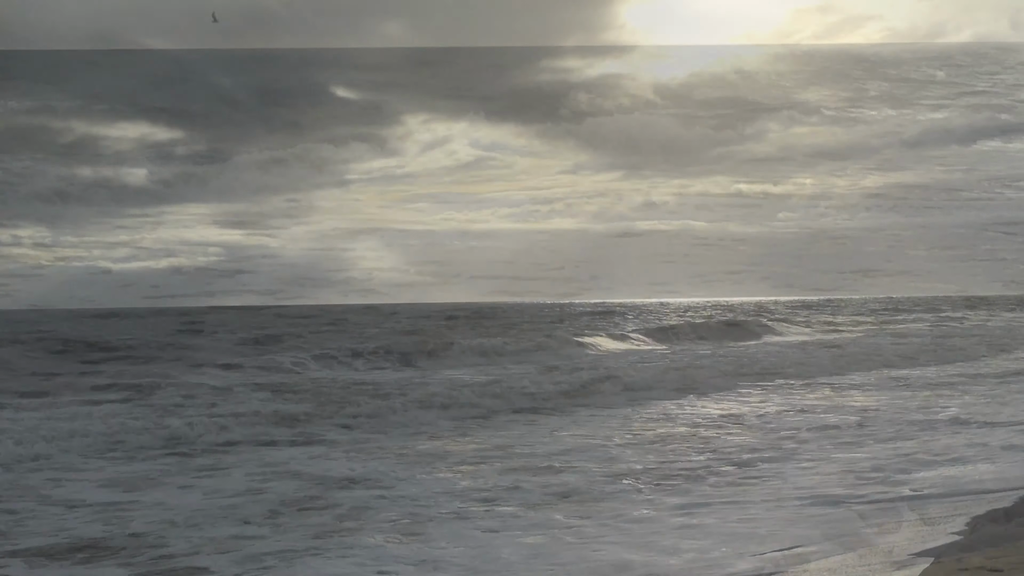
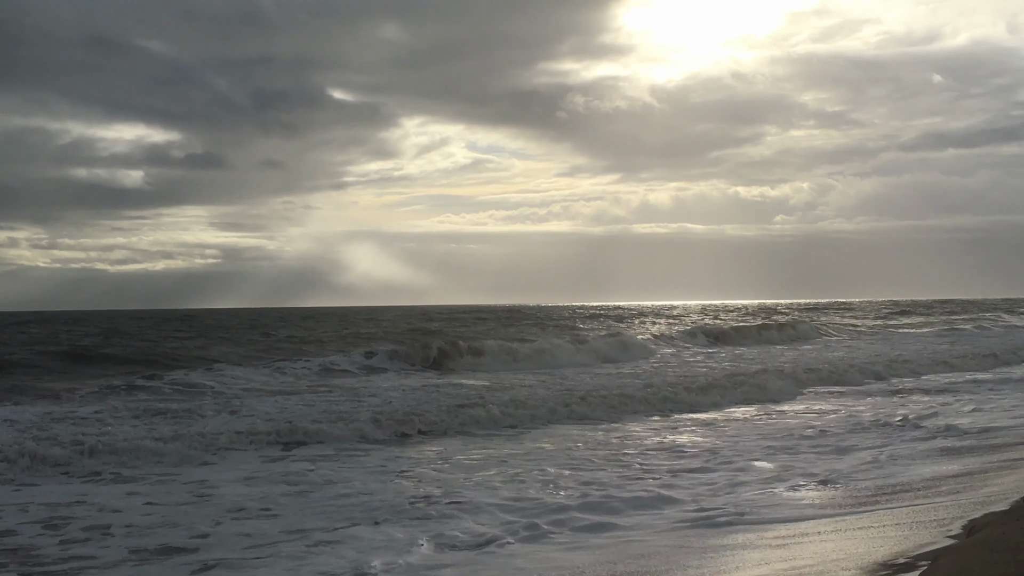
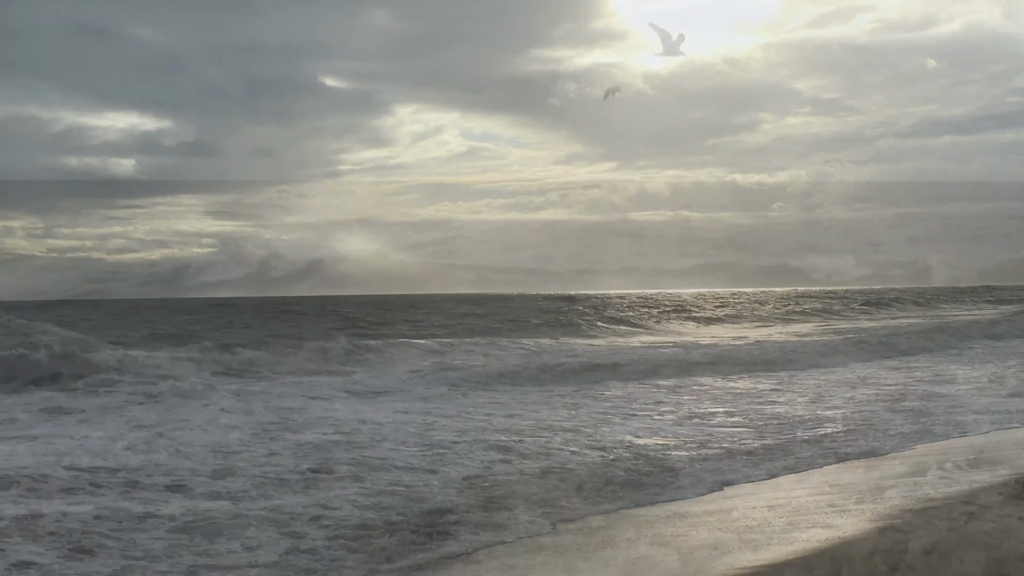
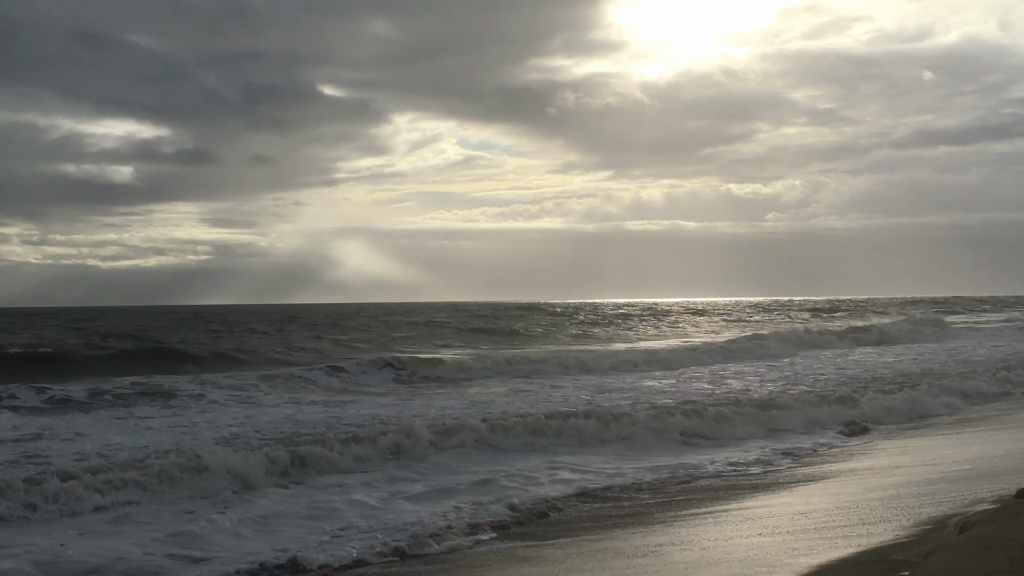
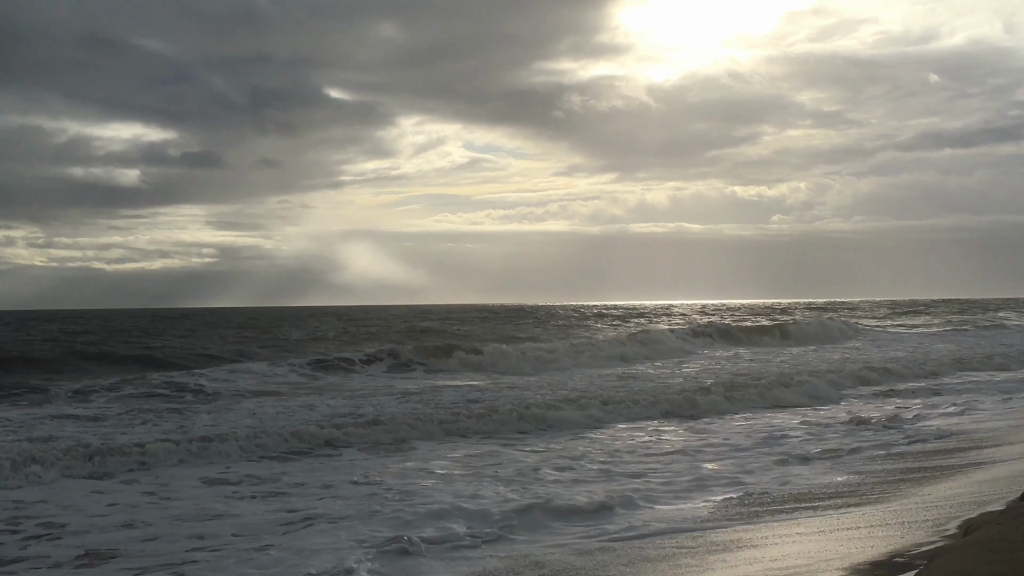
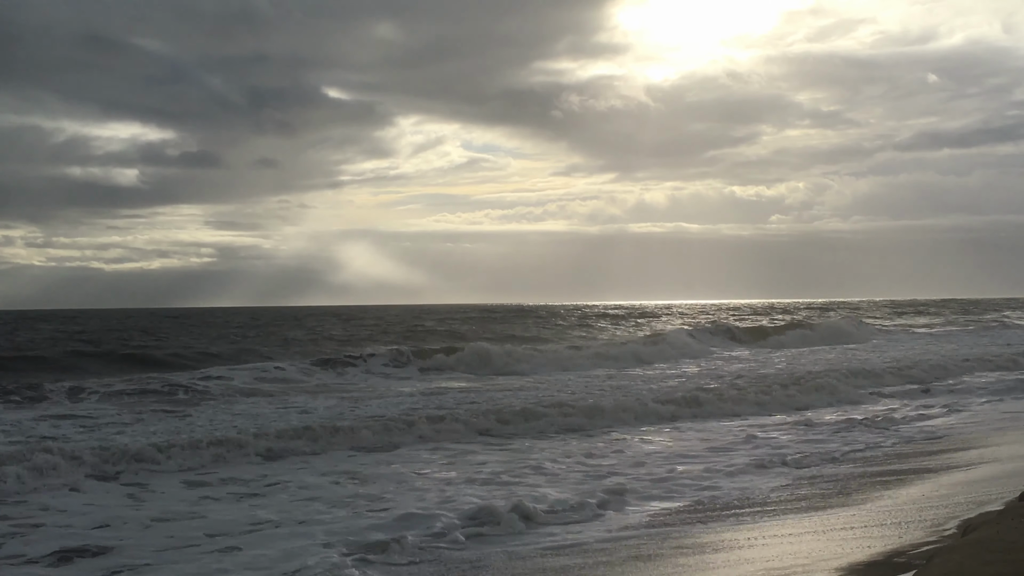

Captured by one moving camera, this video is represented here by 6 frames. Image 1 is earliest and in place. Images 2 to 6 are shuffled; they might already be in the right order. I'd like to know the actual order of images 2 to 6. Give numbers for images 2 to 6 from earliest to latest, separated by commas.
2, 5, 6, 4, 3
